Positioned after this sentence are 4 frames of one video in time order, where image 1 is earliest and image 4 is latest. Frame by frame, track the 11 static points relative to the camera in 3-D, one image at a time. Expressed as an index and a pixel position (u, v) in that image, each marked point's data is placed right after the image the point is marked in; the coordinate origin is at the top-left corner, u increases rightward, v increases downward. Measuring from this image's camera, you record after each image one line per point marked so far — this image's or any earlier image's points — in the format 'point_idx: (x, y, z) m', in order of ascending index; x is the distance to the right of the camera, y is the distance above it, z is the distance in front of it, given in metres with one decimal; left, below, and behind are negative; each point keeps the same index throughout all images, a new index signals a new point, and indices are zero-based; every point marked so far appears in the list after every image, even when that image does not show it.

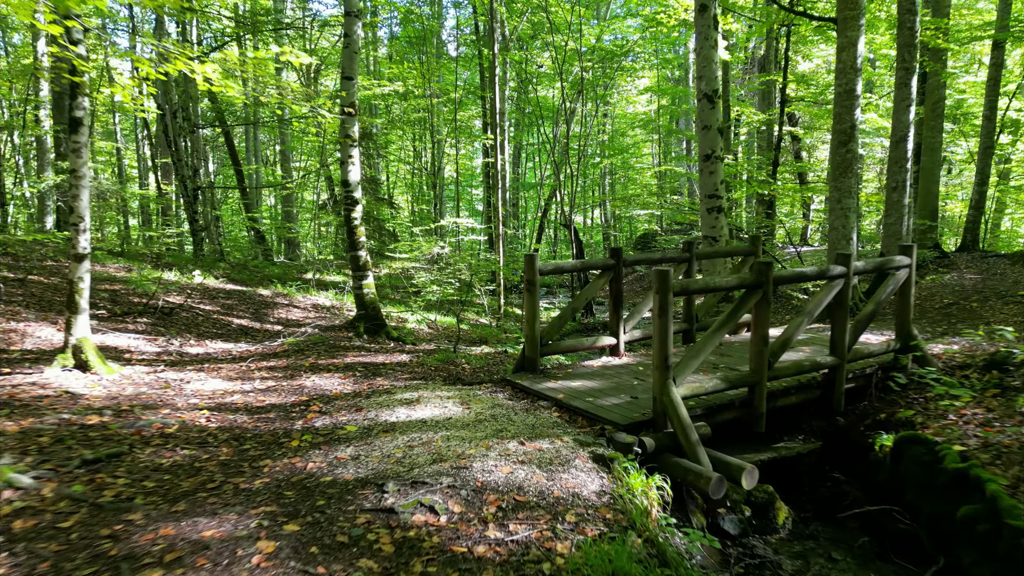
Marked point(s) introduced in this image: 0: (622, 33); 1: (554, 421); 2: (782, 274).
0: (+2.4, +5.4, +15.8) m
1: (+0.2, -0.6, +3.1) m
2: (+1.2, +0.1, +3.3) m
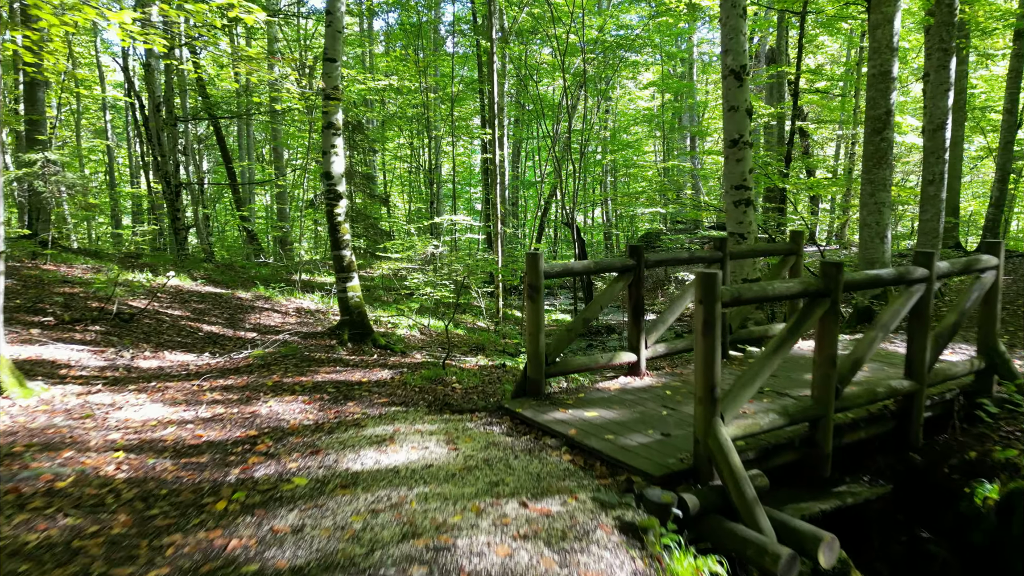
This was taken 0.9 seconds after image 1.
0: (+2.3, +5.4, +15.1) m
1: (+0.2, -0.6, +2.4) m
2: (+1.2, 0.0, +2.6) m
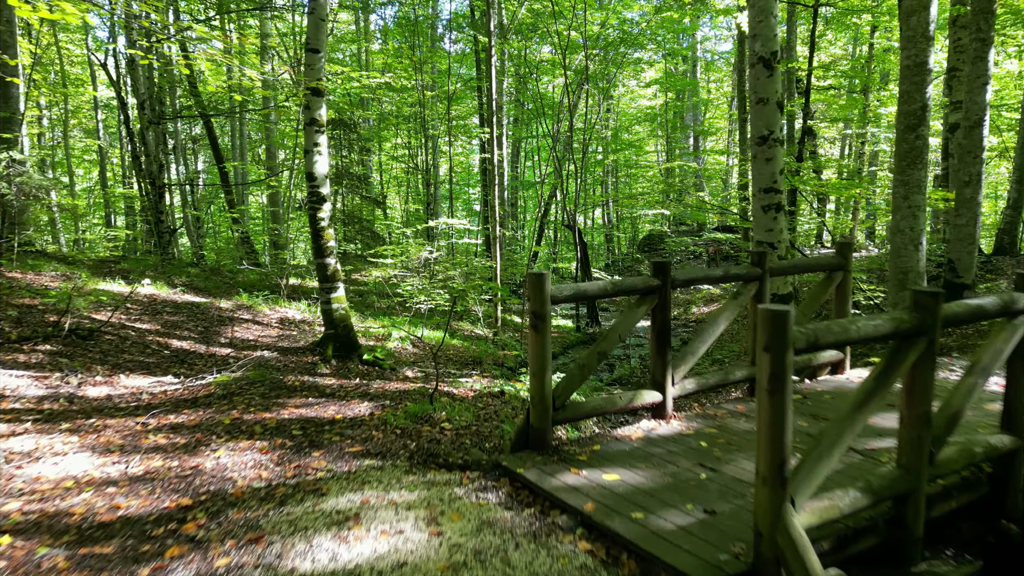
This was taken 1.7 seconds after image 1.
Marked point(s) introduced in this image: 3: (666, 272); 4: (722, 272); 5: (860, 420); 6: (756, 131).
0: (+2.3, +5.3, +14.5) m
1: (+0.2, -0.7, +1.9) m
2: (+1.2, -0.1, +2.0) m
3: (+0.6, +0.1, +2.8) m
4: (+0.9, +0.1, +3.0) m
5: (+0.9, -0.3, +1.9) m
6: (+1.5, +1.0, +4.5) m
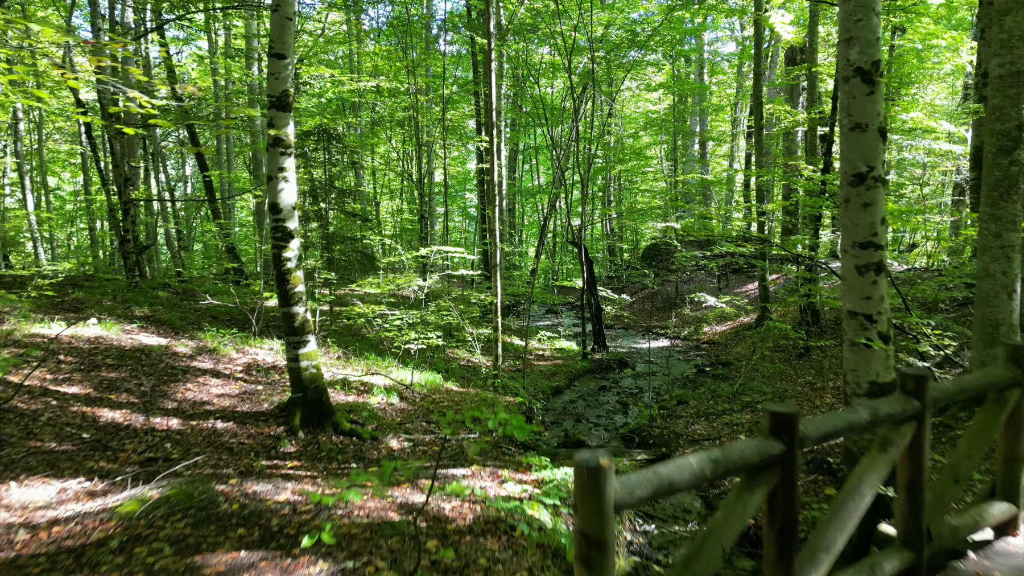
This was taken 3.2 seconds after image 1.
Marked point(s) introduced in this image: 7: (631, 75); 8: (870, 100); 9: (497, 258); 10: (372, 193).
0: (+2.3, +4.9, +13.4) m
1: (+0.2, -1.1, +0.7) m
2: (+1.3, -0.5, +0.9) m
3: (+0.7, -0.3, +1.7) m
4: (+0.9, -0.3, +1.9) m
5: (+1.0, -0.7, +0.8) m
6: (+1.5, +0.6, +3.3) m
7: (+2.9, +5.1, +17.6) m
8: (+1.6, +0.8, +3.2) m
9: (-0.2, +0.4, +10.2) m
10: (-3.8, +2.5, +19.6) m
